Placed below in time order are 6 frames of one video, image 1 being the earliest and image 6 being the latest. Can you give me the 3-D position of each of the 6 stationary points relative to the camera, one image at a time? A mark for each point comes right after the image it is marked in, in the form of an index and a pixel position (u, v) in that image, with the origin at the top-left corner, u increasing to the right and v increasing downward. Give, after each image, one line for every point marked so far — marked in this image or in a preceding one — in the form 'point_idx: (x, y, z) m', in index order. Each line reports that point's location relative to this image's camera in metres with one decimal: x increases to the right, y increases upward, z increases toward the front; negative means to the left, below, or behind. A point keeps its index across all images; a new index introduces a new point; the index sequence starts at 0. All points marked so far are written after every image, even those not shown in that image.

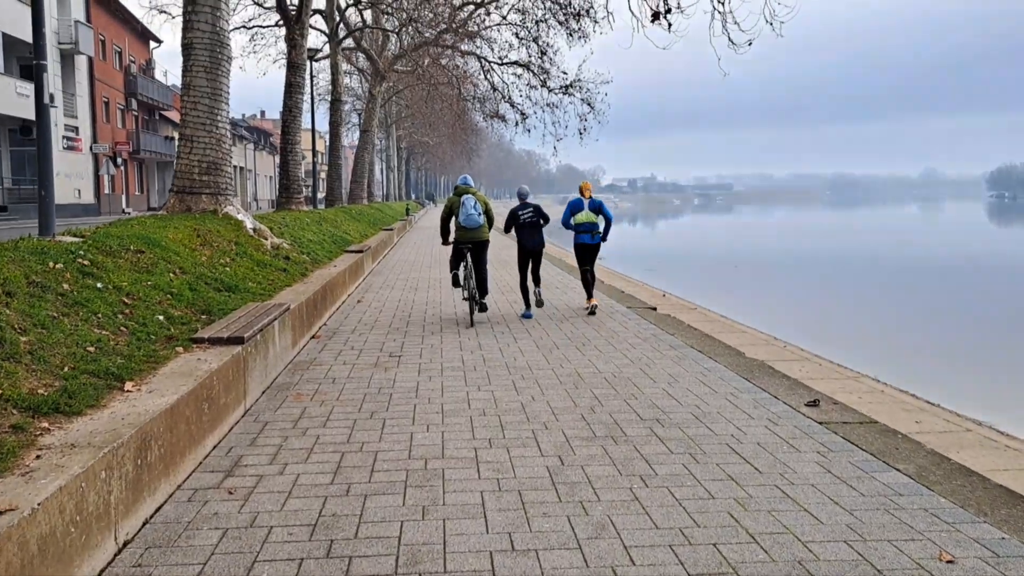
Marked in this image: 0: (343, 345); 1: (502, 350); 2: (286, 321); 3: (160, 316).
0: (-1.7, -0.6, +7.4) m
1: (-0.1, -0.6, +7.2) m
2: (-2.0, -0.3, +6.6) m
3: (-2.7, -0.2, +5.6) m
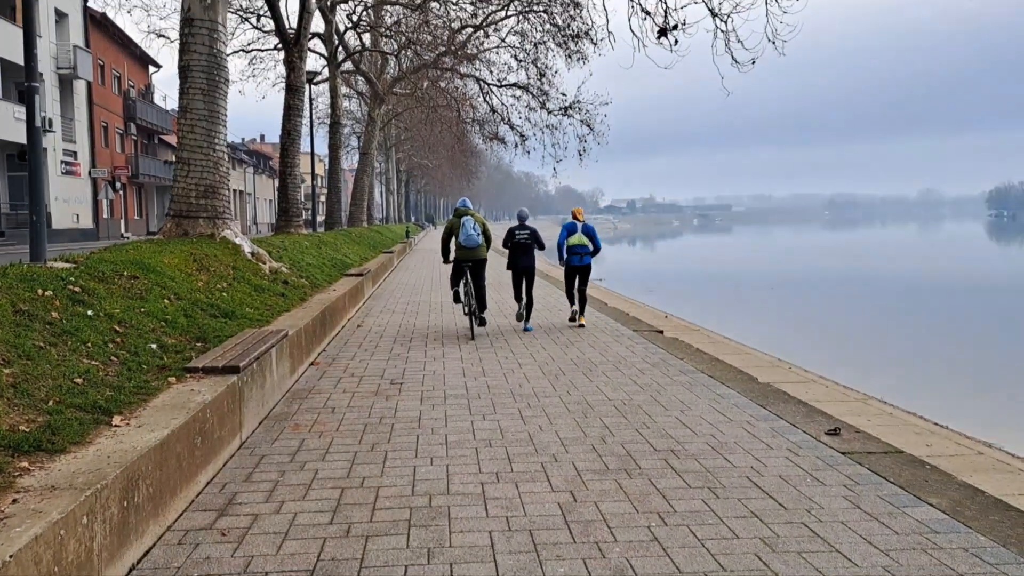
0: (-1.6, -0.8, +7.2) m
1: (0.0, -0.8, +7.0) m
2: (-2.0, -0.5, +6.4) m
3: (-2.6, -0.4, +5.4) m
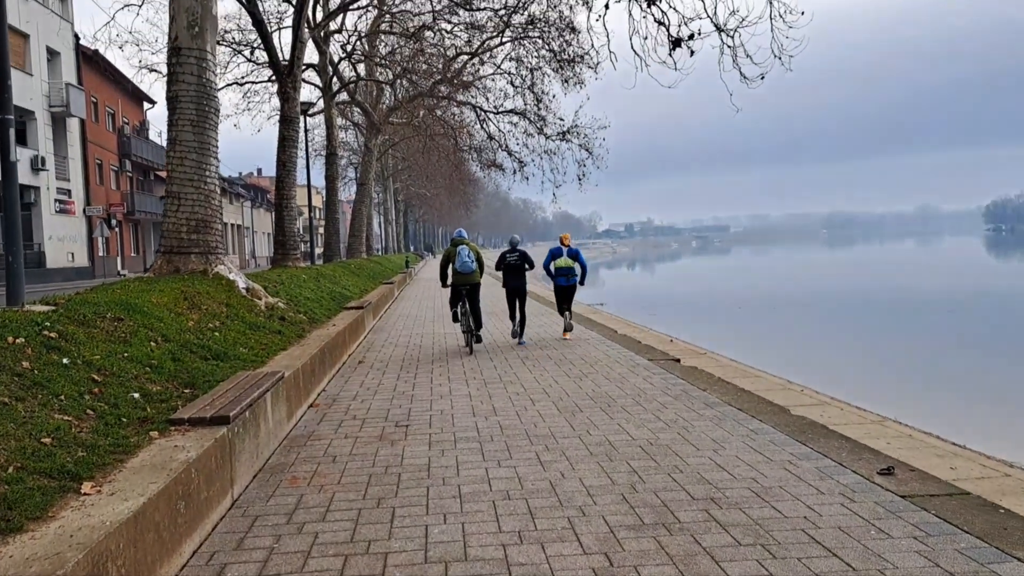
0: (-1.5, -1.1, +6.7) m
1: (+0.1, -1.1, +6.5) m
2: (-1.9, -0.8, +6.0) m
3: (-2.5, -0.7, +5.0) m
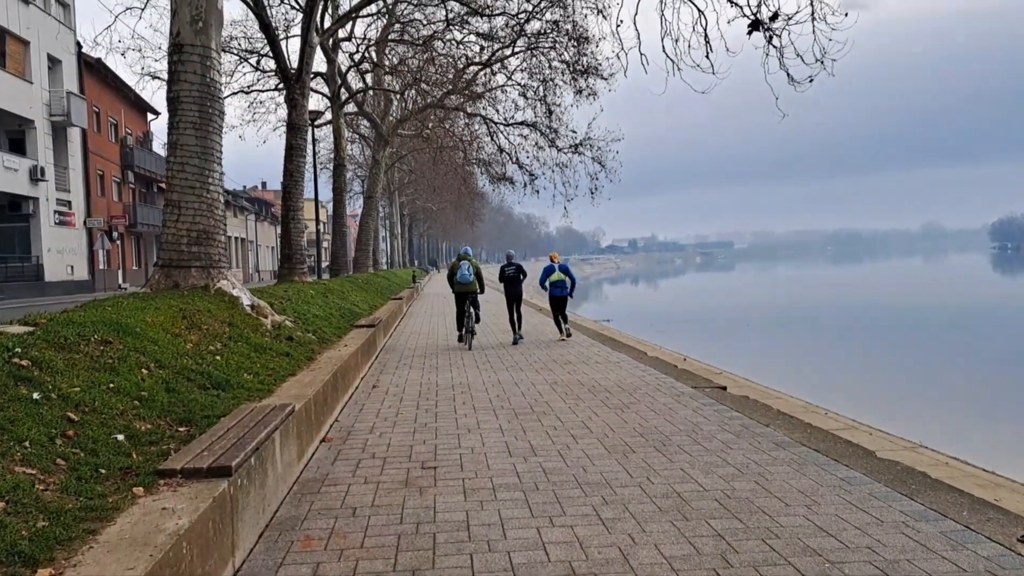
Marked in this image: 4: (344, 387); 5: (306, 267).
0: (-1.2, -1.3, +5.9) m
1: (+0.4, -1.3, +5.7) m
2: (-1.6, -1.0, +5.2) m
3: (-2.2, -0.8, +4.2) m
4: (-1.8, -1.1, +7.9) m
5: (-4.6, +0.5, +16.4) m
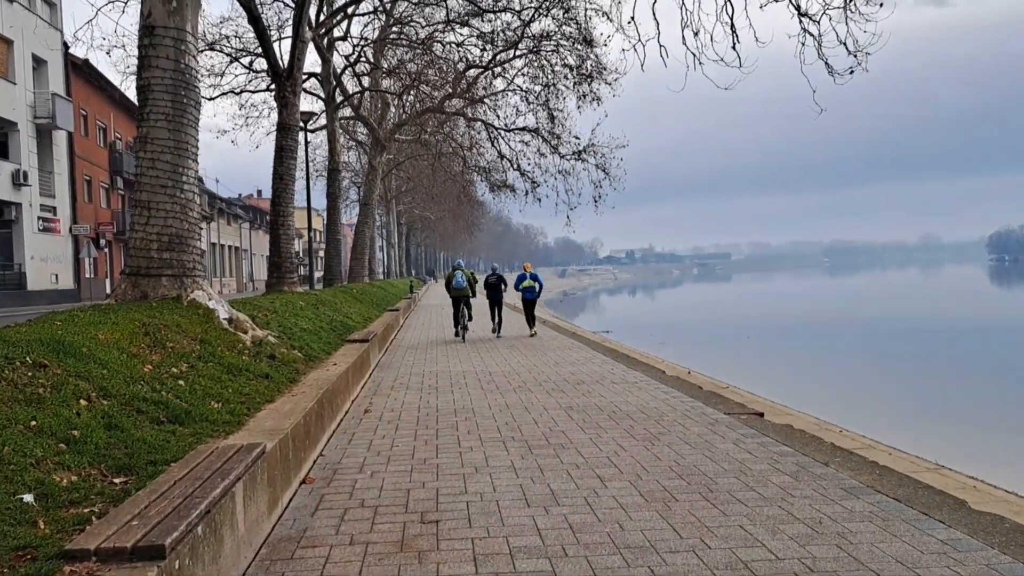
0: (-1.1, -1.4, +4.9) m
1: (+0.5, -1.4, +4.7) m
2: (-1.4, -1.0, +4.2) m
3: (-2.1, -0.9, +3.2) m
4: (-1.7, -1.2, +6.9) m
5: (-4.5, +0.2, +15.4) m
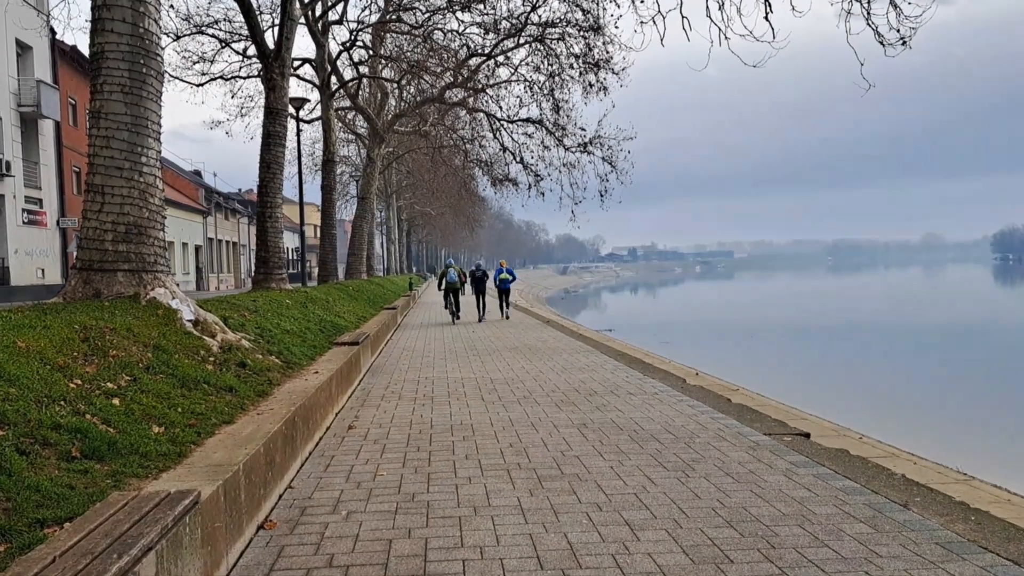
0: (-1.0, -1.4, +3.9) m
1: (+0.5, -1.4, +3.7) m
2: (-1.4, -1.0, +3.2) m
3: (-2.1, -0.9, +2.2) m
4: (-1.6, -1.2, +5.9) m
5: (-4.4, +0.3, +14.4) m
